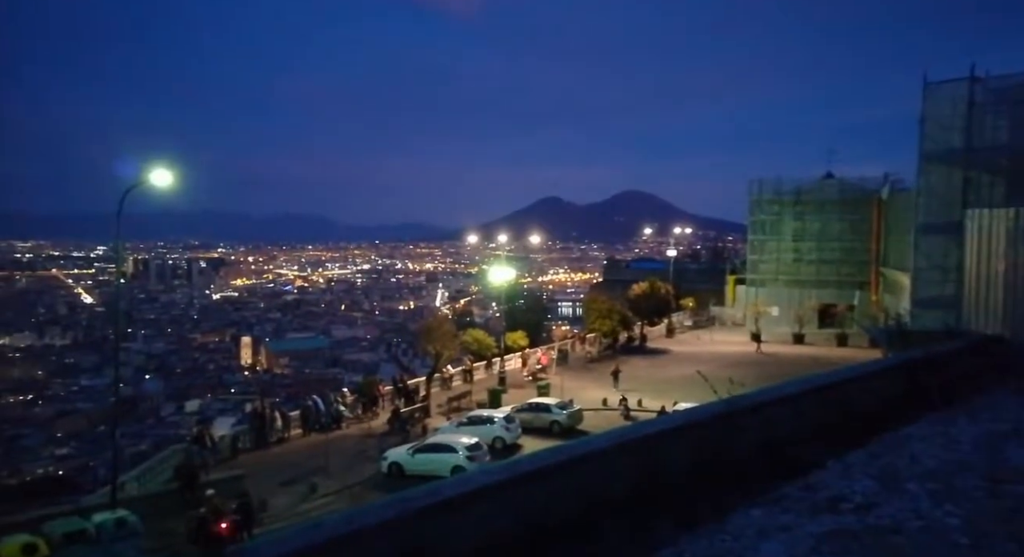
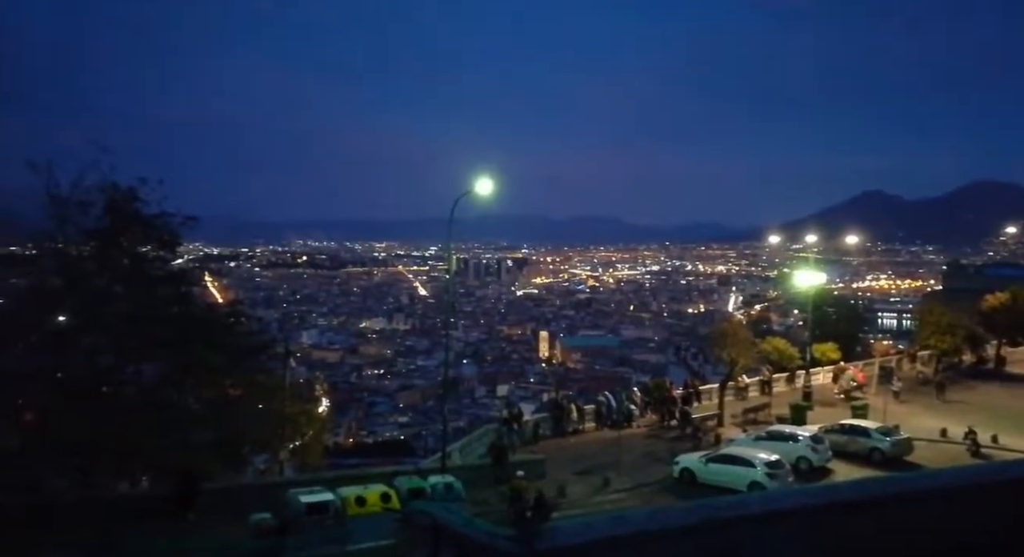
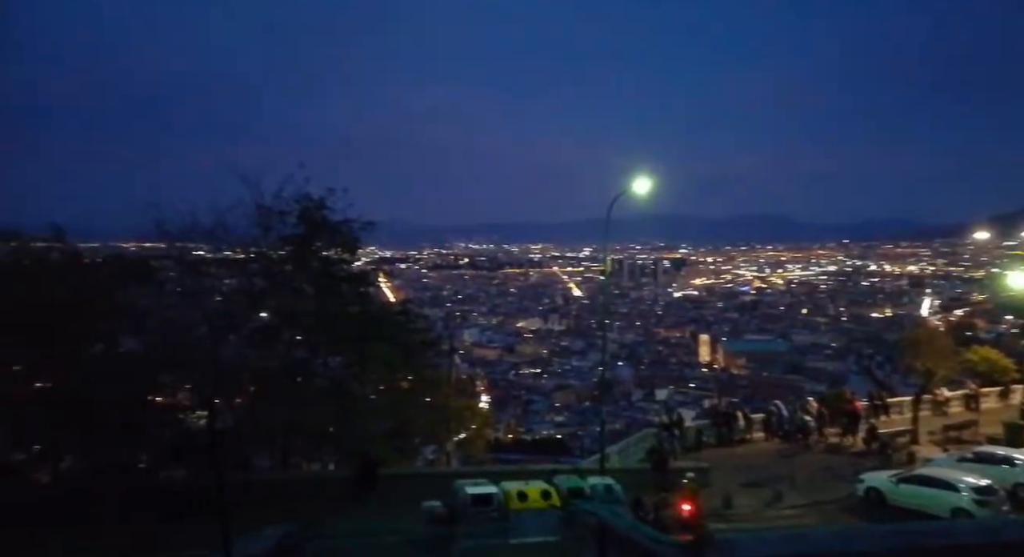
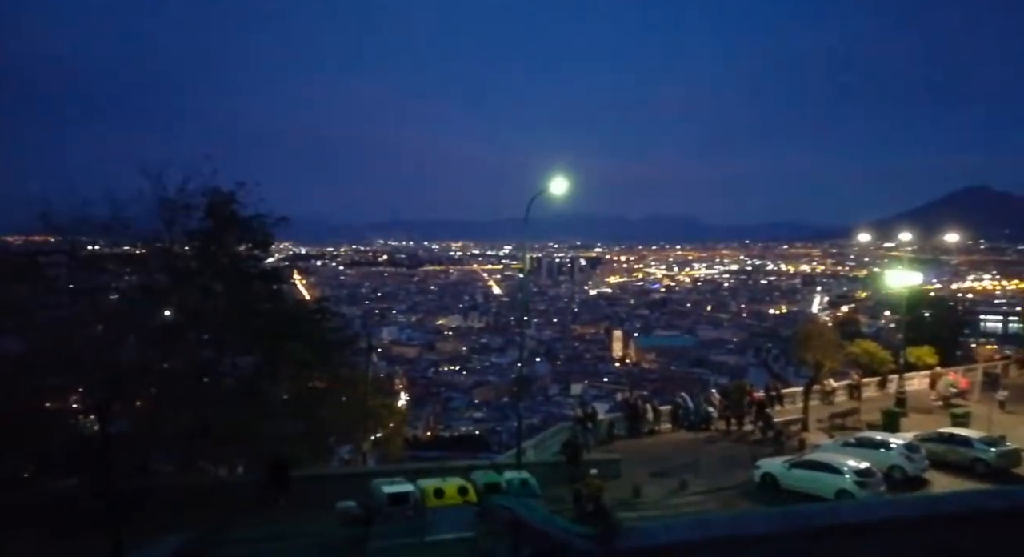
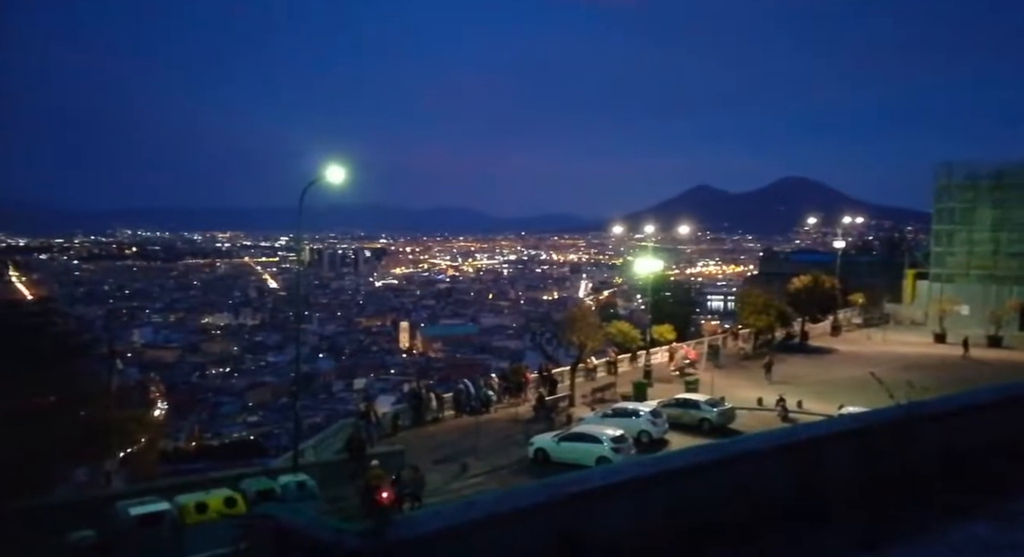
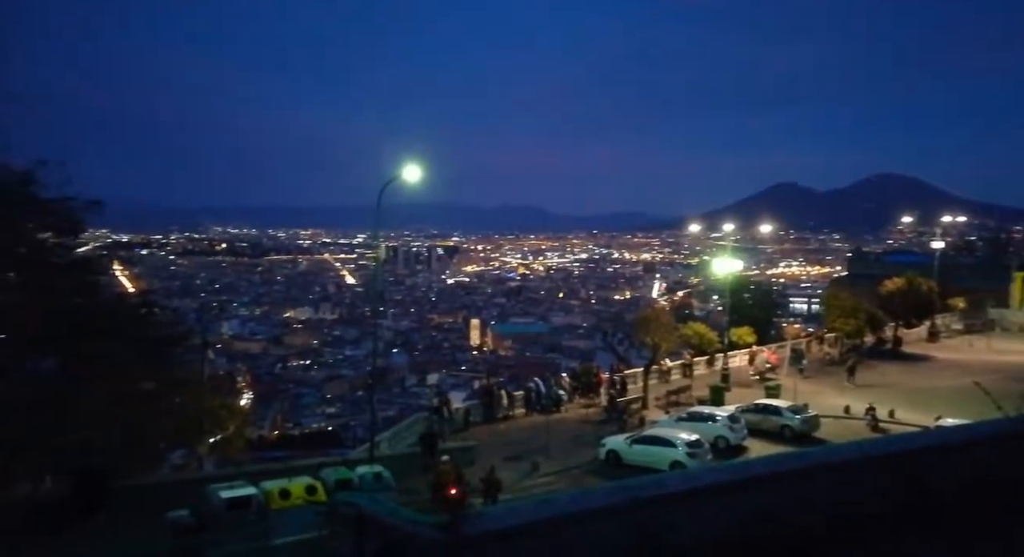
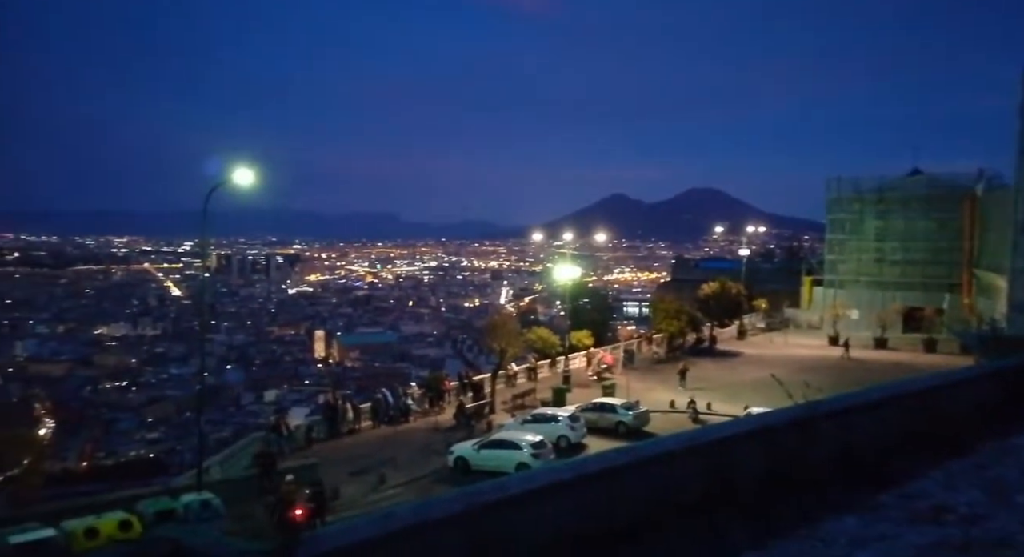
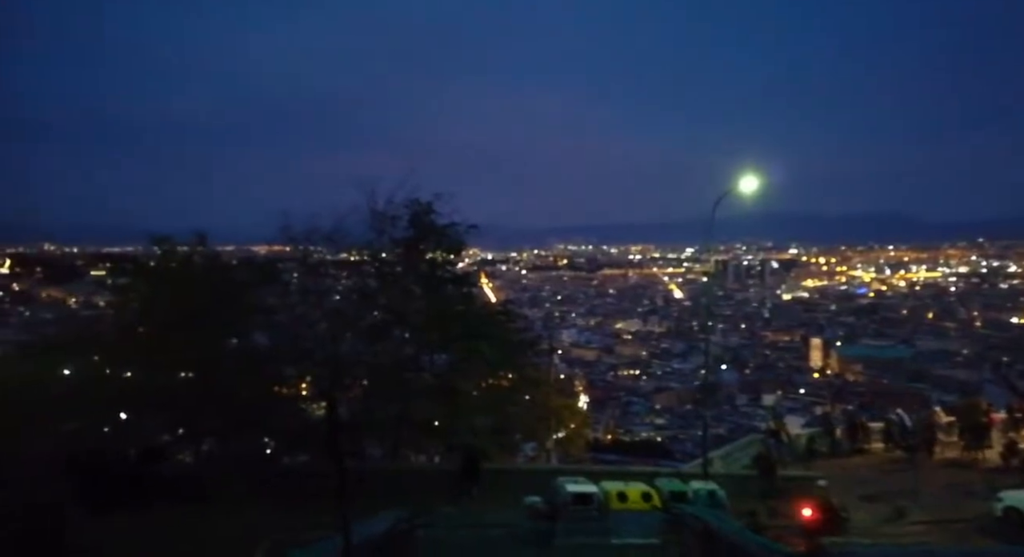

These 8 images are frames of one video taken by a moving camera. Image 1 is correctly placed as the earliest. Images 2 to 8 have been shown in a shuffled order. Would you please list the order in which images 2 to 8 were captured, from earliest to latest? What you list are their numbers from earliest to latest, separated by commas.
7, 5, 6, 2, 4, 3, 8
